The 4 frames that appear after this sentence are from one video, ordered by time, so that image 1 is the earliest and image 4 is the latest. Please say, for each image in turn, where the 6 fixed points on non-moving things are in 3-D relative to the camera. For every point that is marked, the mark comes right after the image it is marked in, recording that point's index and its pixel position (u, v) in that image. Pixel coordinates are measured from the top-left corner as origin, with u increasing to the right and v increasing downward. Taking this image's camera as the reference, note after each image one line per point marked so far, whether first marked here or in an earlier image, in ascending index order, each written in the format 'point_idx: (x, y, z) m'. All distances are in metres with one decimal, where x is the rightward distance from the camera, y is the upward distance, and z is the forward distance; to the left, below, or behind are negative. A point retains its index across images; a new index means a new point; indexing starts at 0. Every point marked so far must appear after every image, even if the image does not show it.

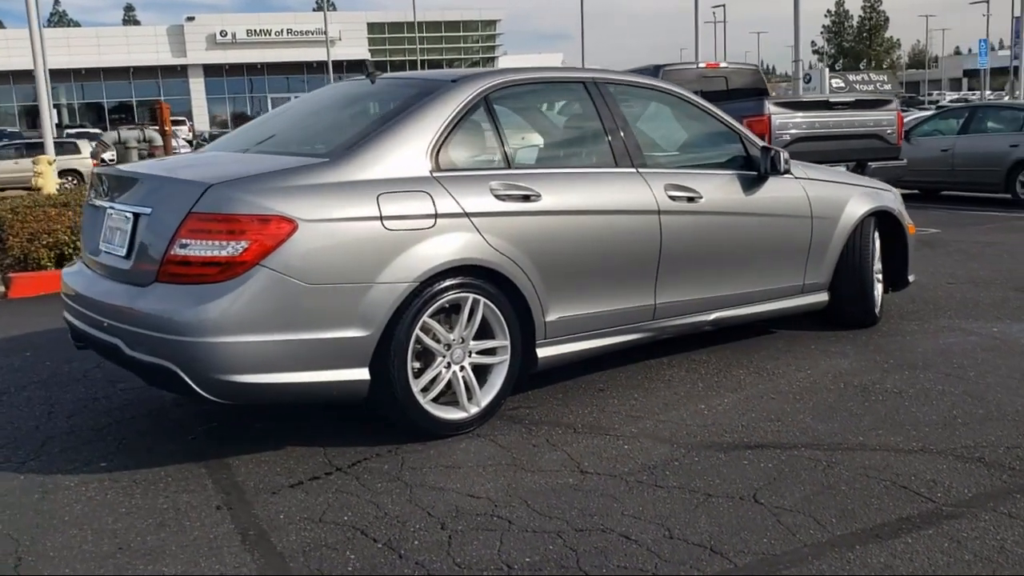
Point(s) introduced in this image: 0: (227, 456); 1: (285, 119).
0: (-1.2, -0.7, +4.3) m
1: (-1.2, +0.9, +5.2) m
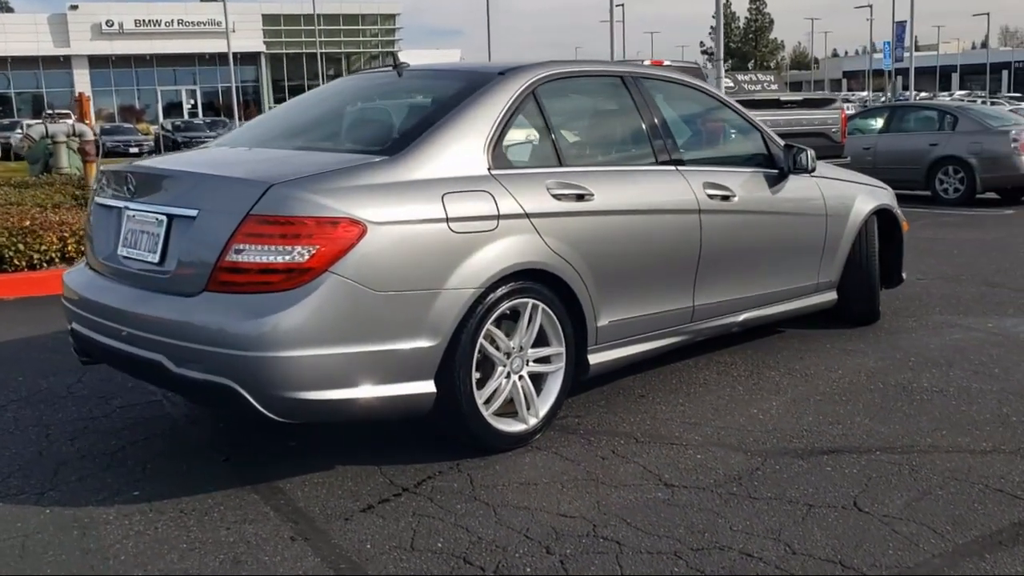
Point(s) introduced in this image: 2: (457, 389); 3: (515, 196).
0: (-0.9, -0.7, +3.9) m
1: (-1.0, +0.8, +4.9) m
2: (-0.2, -0.4, +3.9) m
3: (0.0, +0.4, +4.1) m
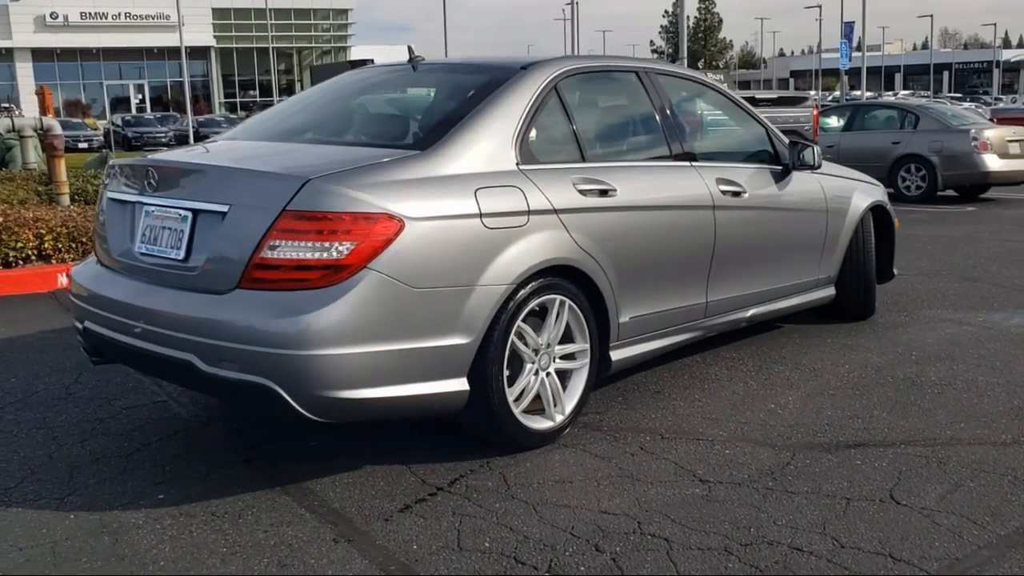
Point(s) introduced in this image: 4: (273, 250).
0: (-0.8, -0.7, +3.8) m
1: (-0.9, +0.9, +4.8) m
2: (-0.1, -0.4, +3.9) m
3: (+0.1, +0.4, +4.1) m
4: (-0.8, +0.1, +3.5) m
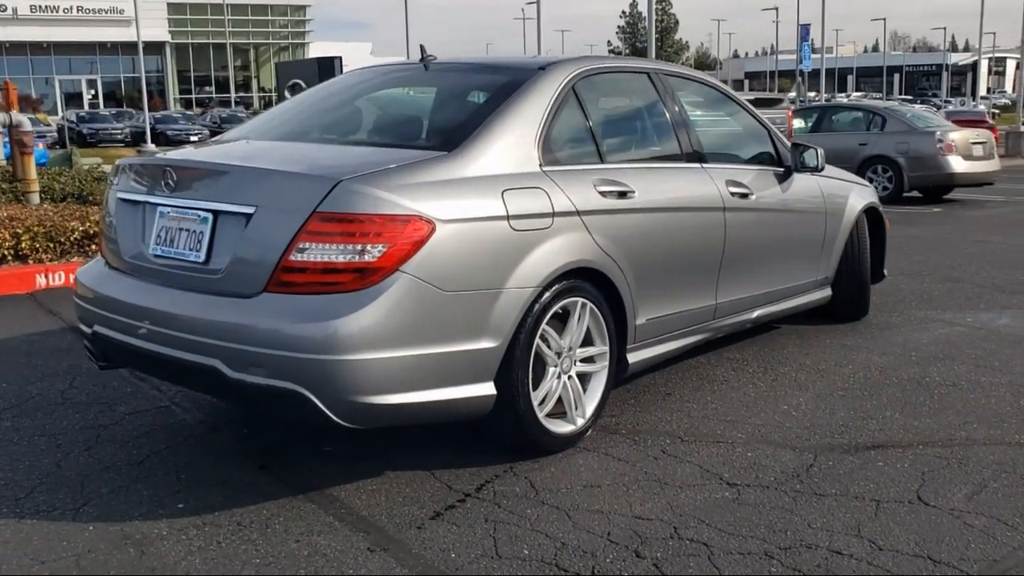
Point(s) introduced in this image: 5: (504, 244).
0: (-0.7, -0.7, +3.8) m
1: (-0.9, +0.8, +4.7) m
2: (0.0, -0.4, +3.8) m
3: (+0.2, +0.4, +4.0) m
4: (-0.7, +0.1, +3.4) m
5: (0.0, +0.2, +3.7) m
